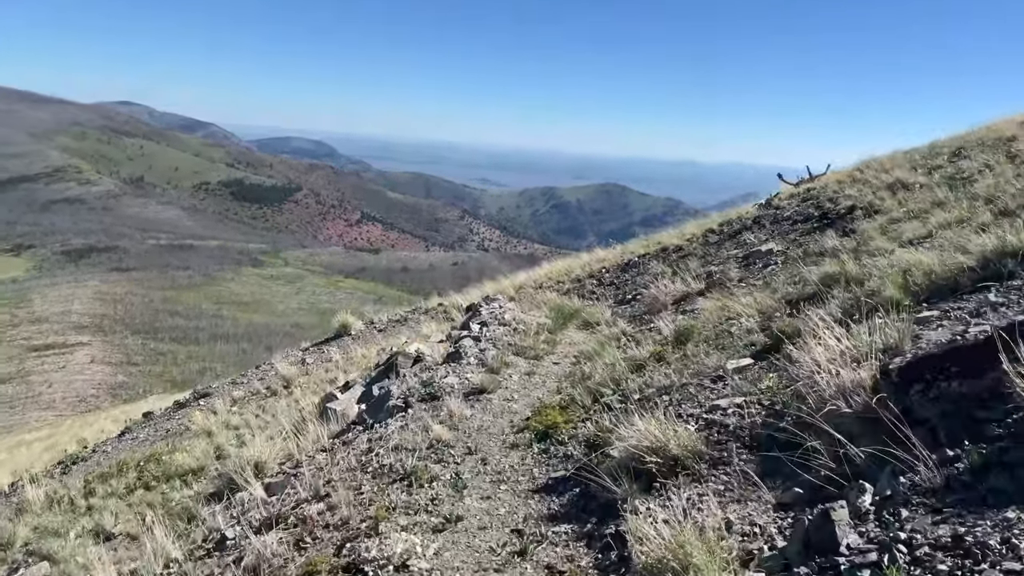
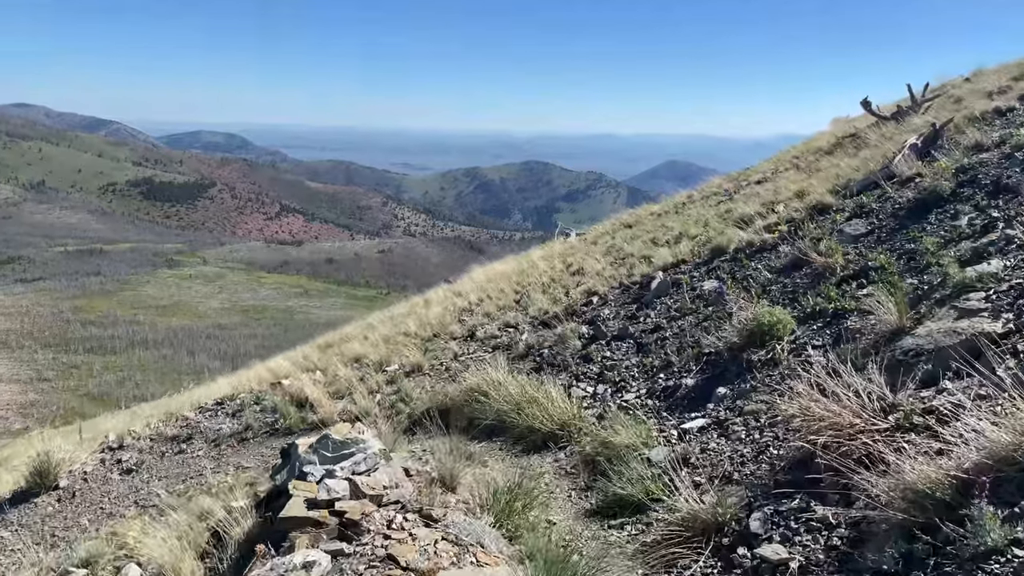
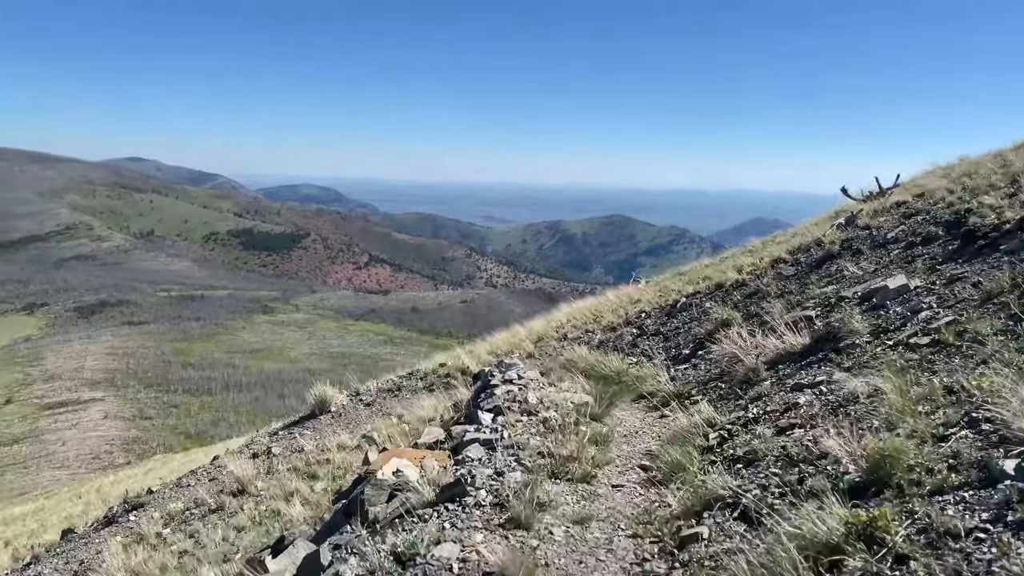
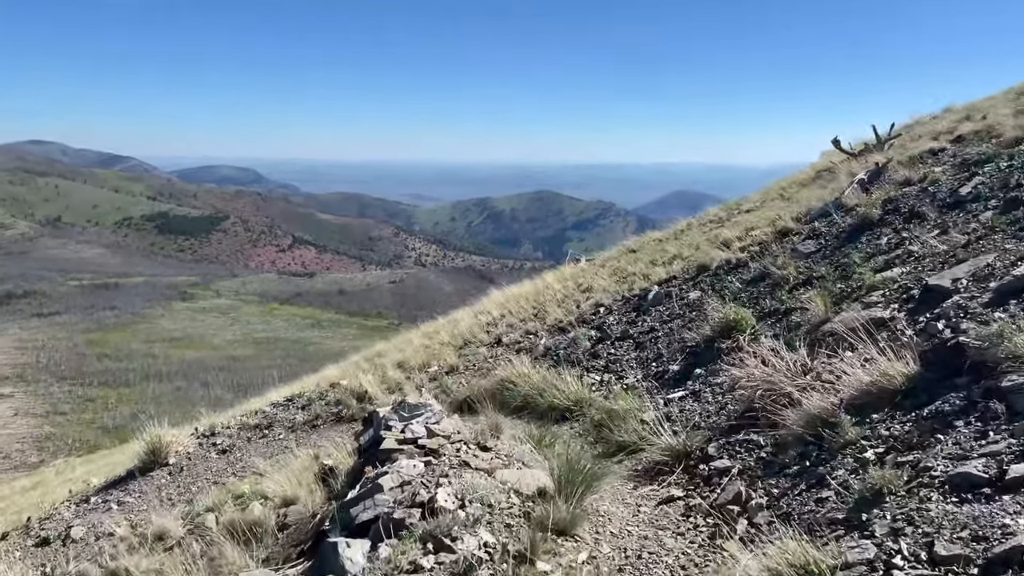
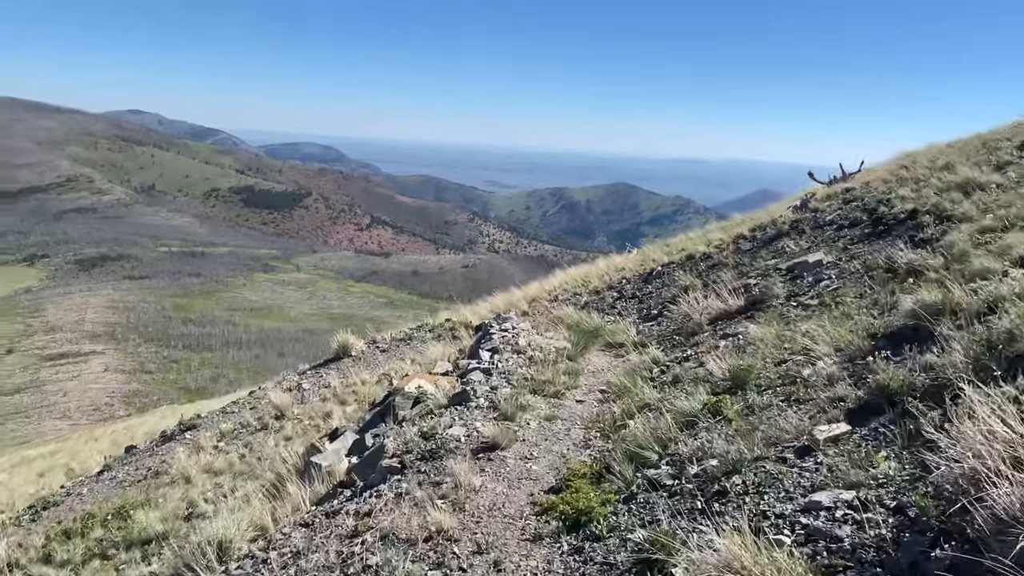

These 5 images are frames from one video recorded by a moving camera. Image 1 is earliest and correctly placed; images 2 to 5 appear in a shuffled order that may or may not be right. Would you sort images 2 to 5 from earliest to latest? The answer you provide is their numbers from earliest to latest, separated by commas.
5, 3, 4, 2
